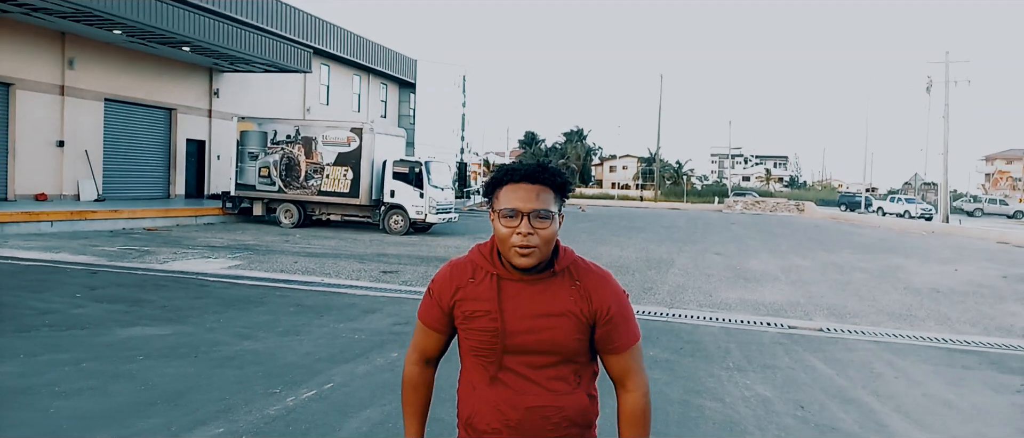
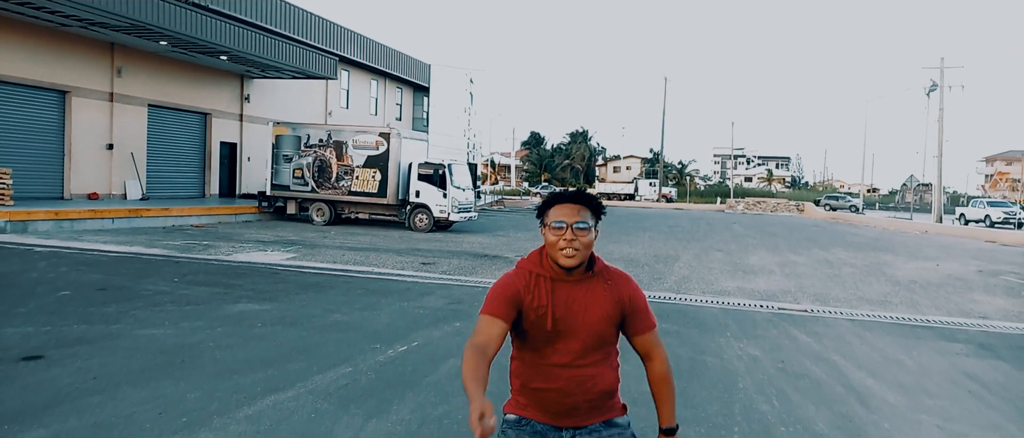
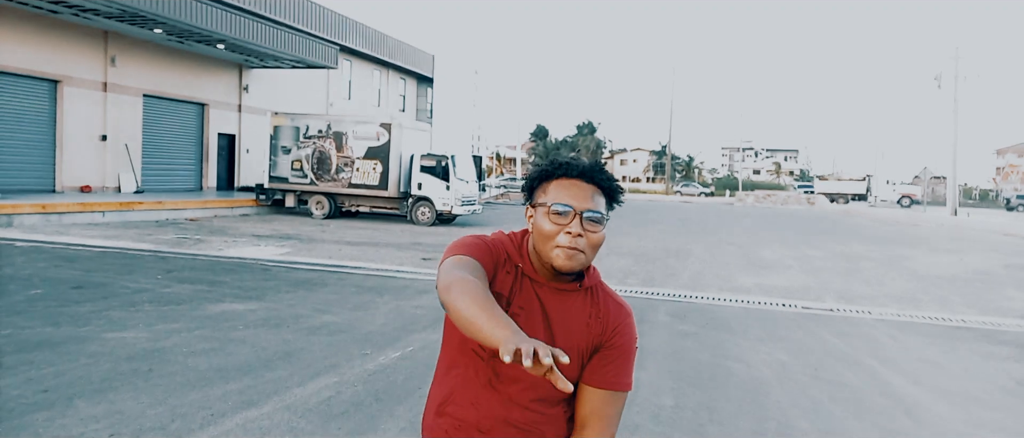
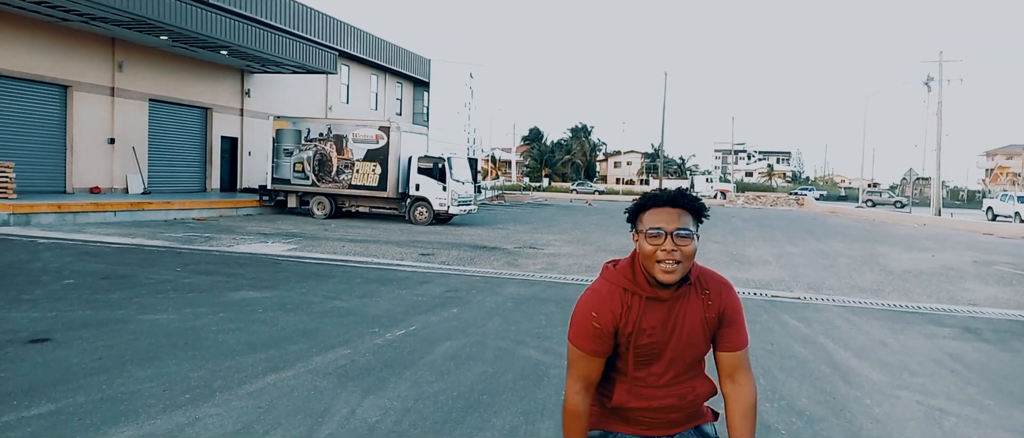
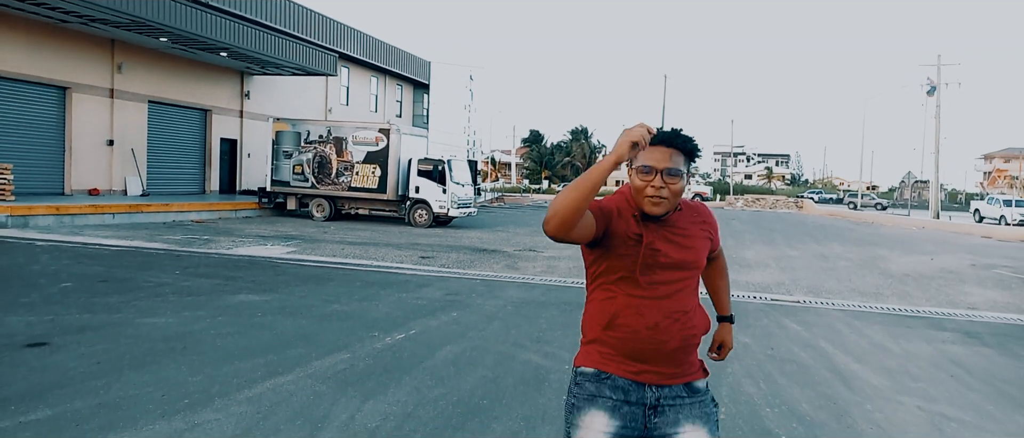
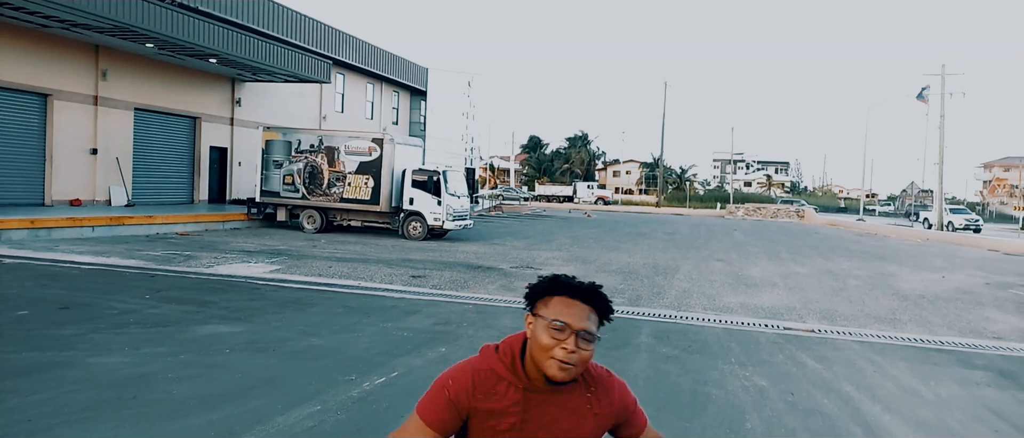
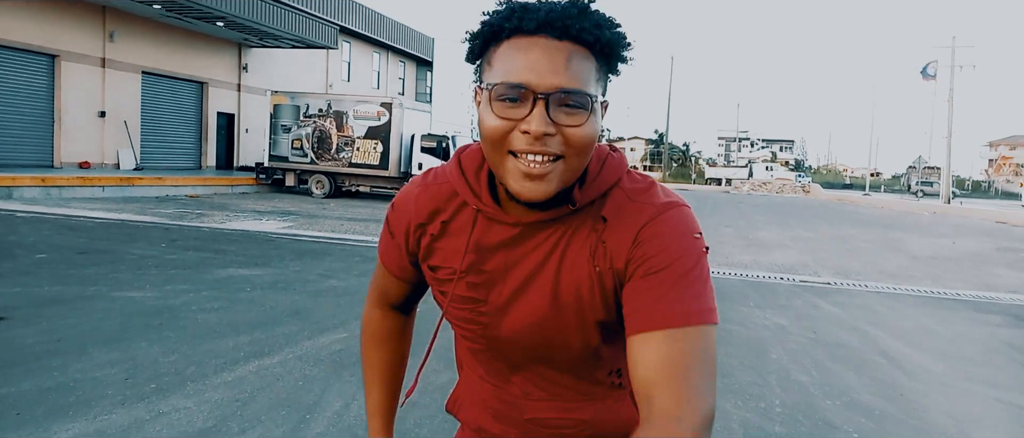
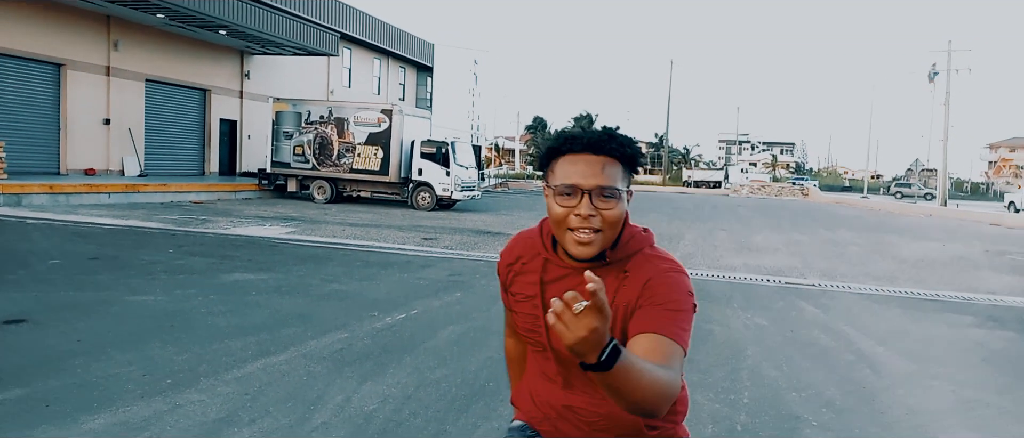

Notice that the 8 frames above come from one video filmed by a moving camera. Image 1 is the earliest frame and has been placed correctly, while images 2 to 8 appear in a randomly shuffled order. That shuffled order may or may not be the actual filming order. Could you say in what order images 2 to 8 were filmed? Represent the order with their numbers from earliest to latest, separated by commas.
6, 2, 5, 4, 8, 7, 3
